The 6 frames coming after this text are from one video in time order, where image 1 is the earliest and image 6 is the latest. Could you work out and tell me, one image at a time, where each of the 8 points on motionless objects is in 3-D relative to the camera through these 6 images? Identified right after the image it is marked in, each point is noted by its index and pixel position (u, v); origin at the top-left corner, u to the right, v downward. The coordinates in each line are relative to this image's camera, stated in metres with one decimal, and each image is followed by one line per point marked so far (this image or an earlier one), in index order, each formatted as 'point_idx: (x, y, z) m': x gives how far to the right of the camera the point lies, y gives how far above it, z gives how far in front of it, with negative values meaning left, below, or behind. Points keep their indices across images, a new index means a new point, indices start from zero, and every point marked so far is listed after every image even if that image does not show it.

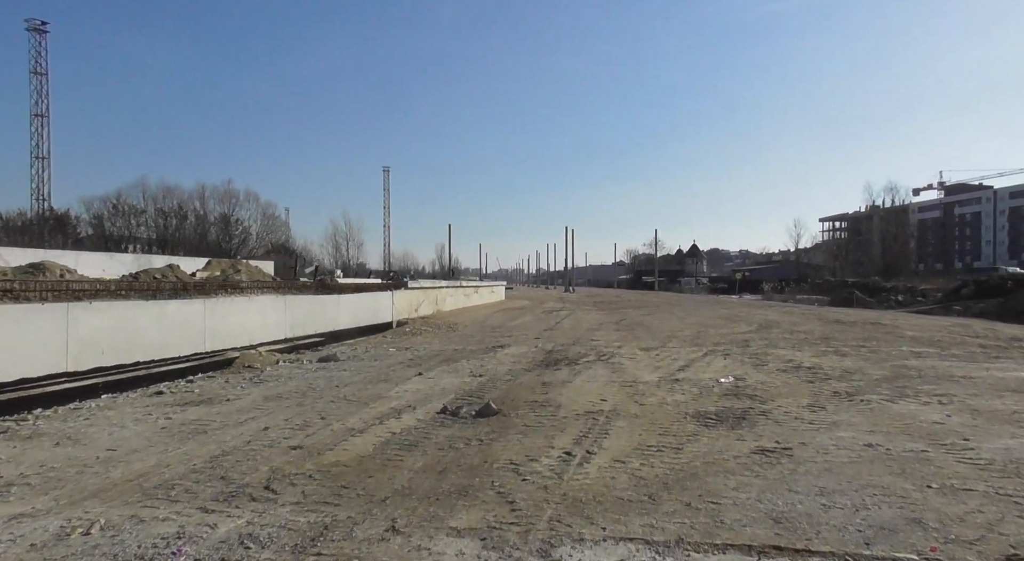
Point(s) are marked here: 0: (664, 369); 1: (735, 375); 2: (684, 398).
0: (+2.8, -1.7, +11.7) m
1: (+3.9, -1.7, +11.0) m
2: (+2.5, -1.7, +9.0) m
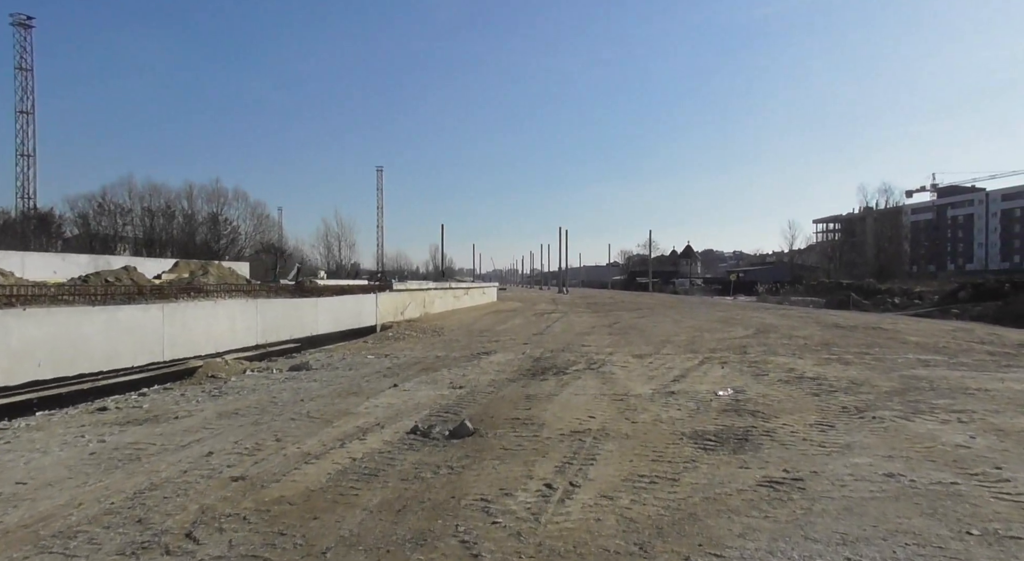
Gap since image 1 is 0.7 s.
0: (+2.5, -1.7, +10.9) m
1: (+3.6, -1.7, +10.2) m
2: (+2.2, -1.8, +8.3) m
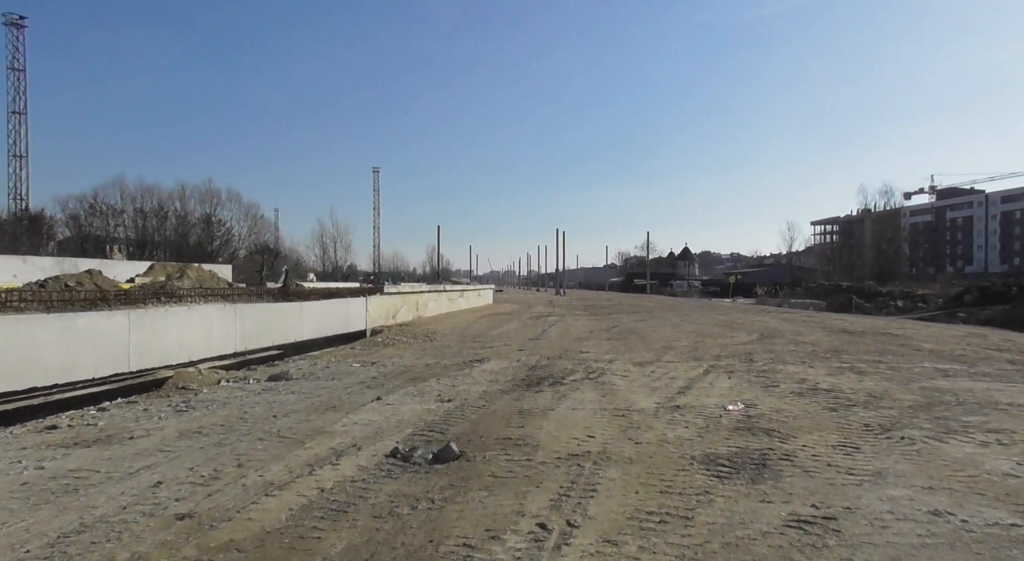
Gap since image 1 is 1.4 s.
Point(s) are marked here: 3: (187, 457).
0: (+2.4, -1.8, +10.2) m
1: (+3.5, -1.8, +9.5) m
2: (+2.1, -1.8, +7.5) m
3: (-3.3, -1.8, +6.4) m
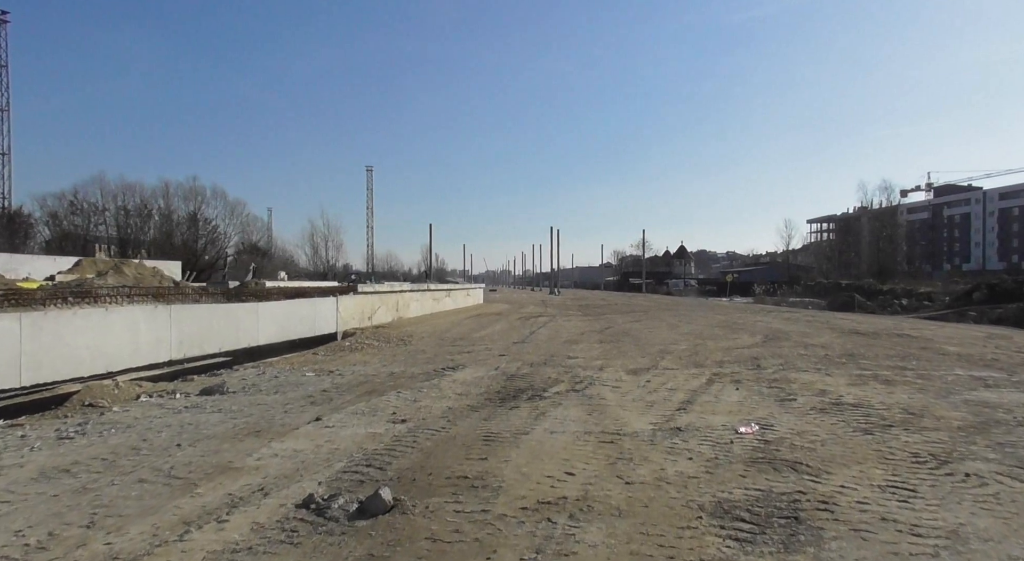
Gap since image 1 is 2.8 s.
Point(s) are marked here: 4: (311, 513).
0: (+2.0, -1.8, +8.6) m
1: (+3.1, -1.8, +7.9) m
2: (+1.7, -1.8, +6.0) m
3: (-3.7, -1.8, +4.8) m
4: (-1.6, -1.8, +4.8) m
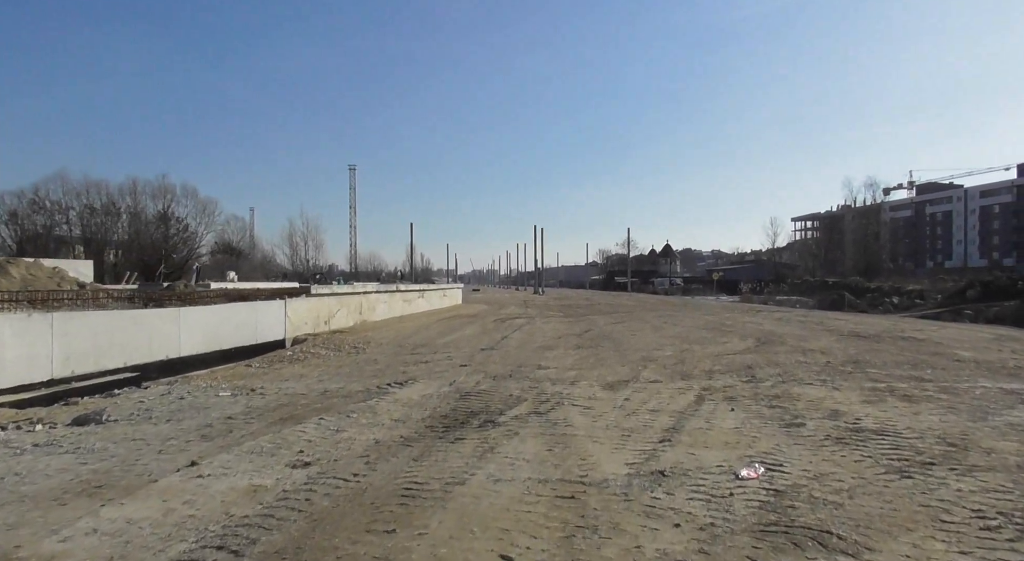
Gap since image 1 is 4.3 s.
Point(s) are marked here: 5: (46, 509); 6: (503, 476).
0: (+1.4, -1.8, +6.9) m
1: (+2.5, -1.7, +6.2) m
2: (+1.1, -1.8, +4.2) m
3: (-4.2, -1.8, +2.9) m
4: (-2.1, -1.8, +3.1) m
5: (-3.5, -1.8, +4.8) m
6: (-0.1, -1.8, +5.7) m
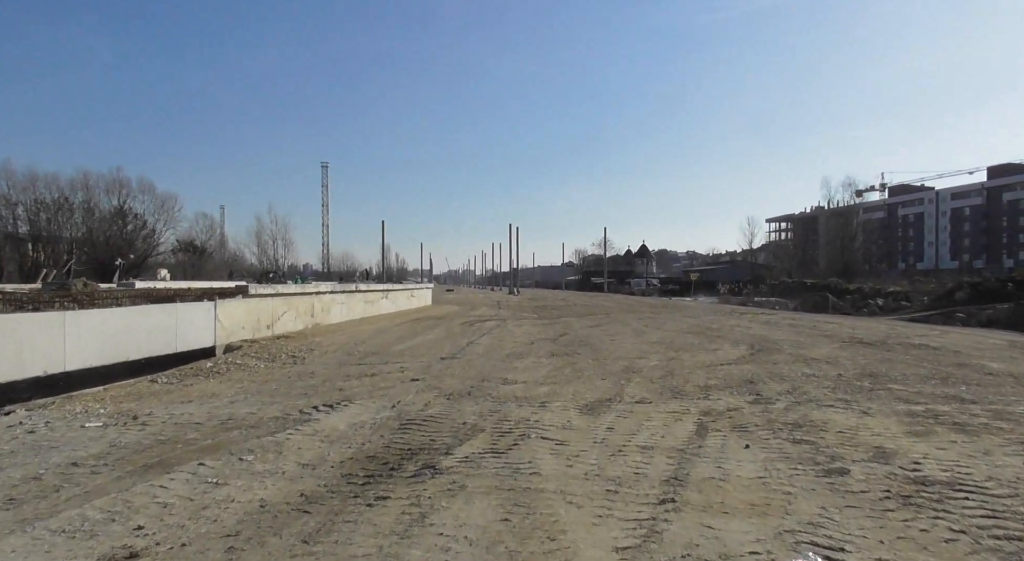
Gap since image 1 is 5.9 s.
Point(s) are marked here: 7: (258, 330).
0: (+0.9, -1.7, +5.0) m
1: (+2.1, -1.7, +4.3) m
2: (+0.8, -1.8, +2.3) m
3: (-4.5, -1.7, +0.8) m
4: (-2.4, -1.8, +1.0) m
5: (-3.9, -1.7, +2.7) m
6: (-0.5, -1.7, +3.7) m
7: (-6.7, -1.3, +16.5) m
